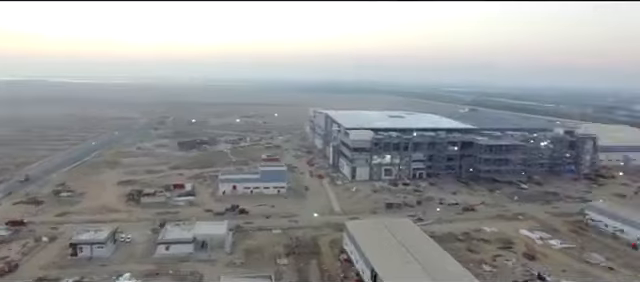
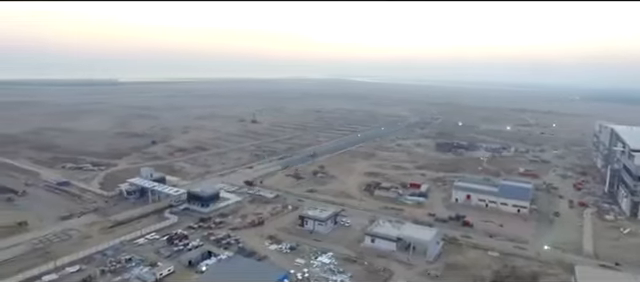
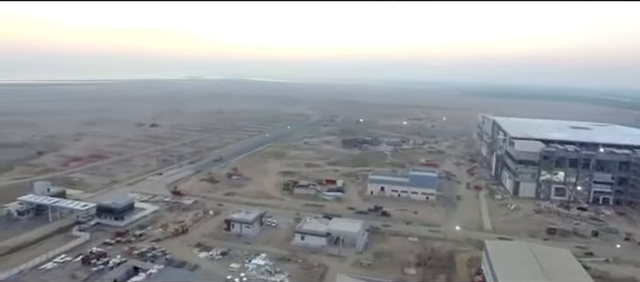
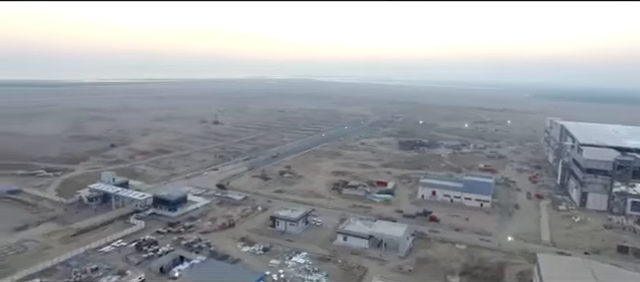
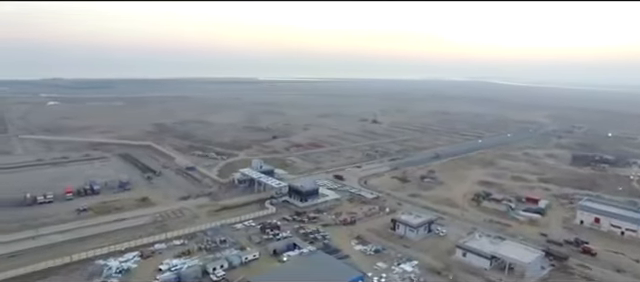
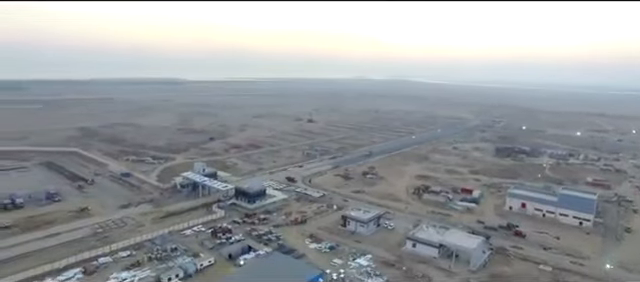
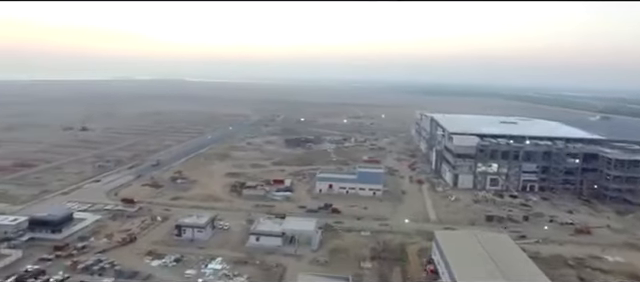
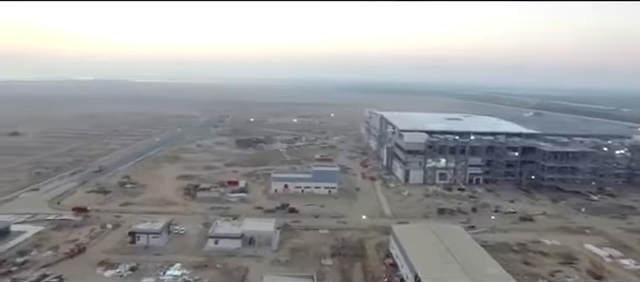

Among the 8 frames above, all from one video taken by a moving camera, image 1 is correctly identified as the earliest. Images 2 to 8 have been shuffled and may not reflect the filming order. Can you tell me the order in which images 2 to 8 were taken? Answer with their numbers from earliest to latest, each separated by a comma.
8, 7, 3, 4, 2, 6, 5
